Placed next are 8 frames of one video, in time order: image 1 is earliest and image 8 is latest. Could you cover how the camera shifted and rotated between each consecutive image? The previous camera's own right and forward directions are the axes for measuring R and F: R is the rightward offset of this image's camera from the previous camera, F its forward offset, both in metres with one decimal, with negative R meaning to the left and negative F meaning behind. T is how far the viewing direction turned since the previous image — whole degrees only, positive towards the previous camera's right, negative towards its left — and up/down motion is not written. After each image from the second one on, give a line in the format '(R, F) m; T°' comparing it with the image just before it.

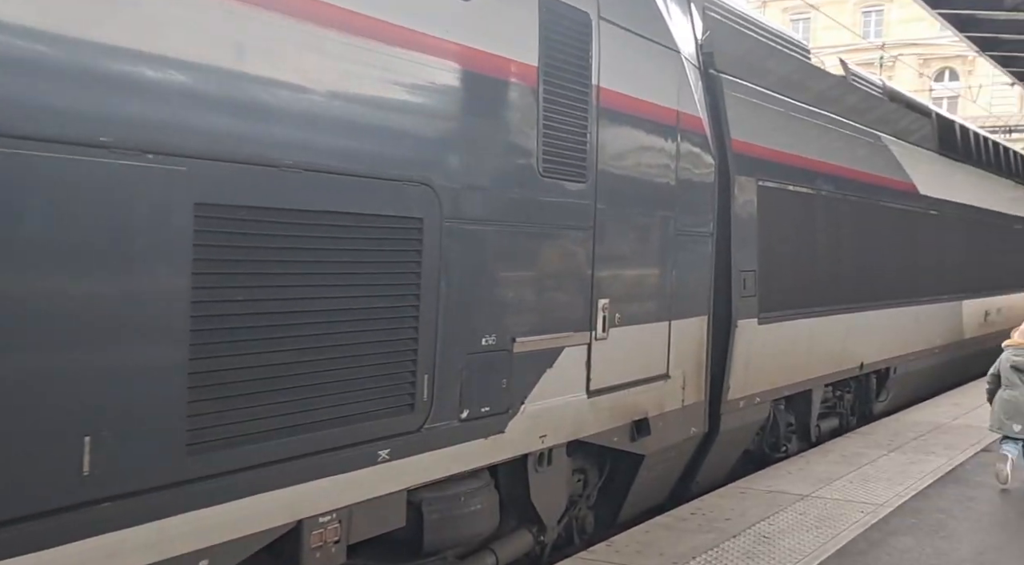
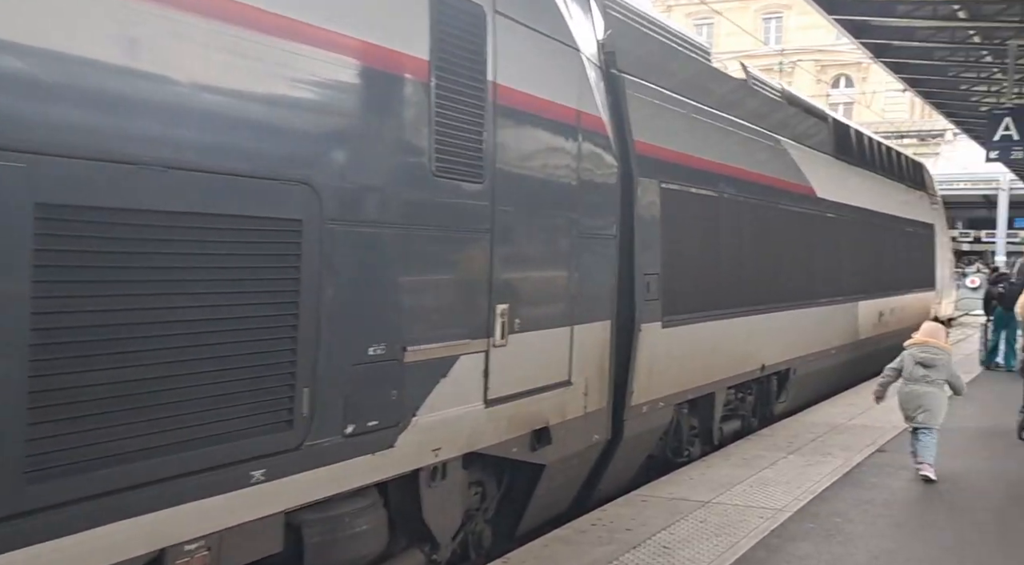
(+0.1, +0.2) m; +5°
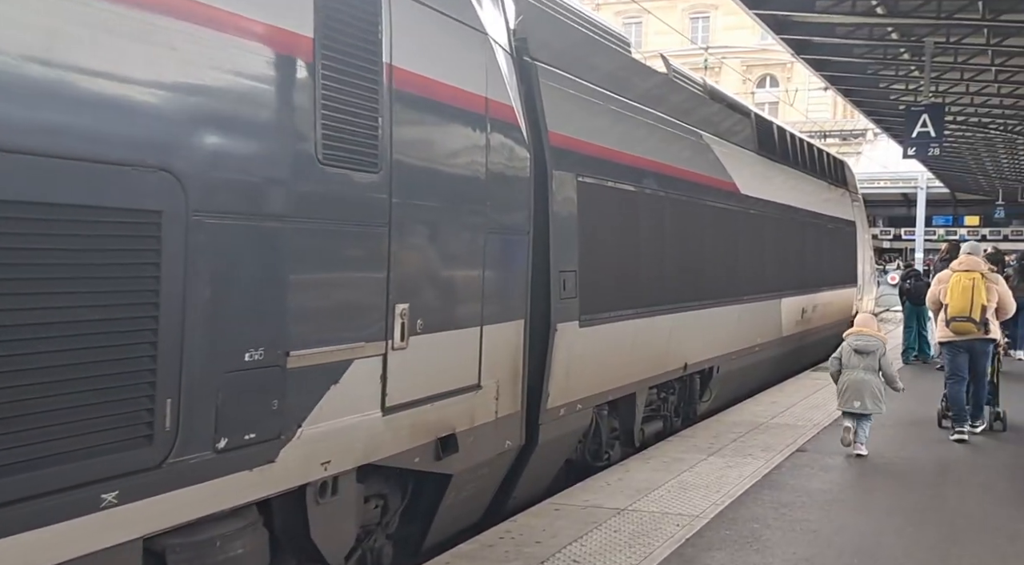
(+0.2, +0.3) m; +4°
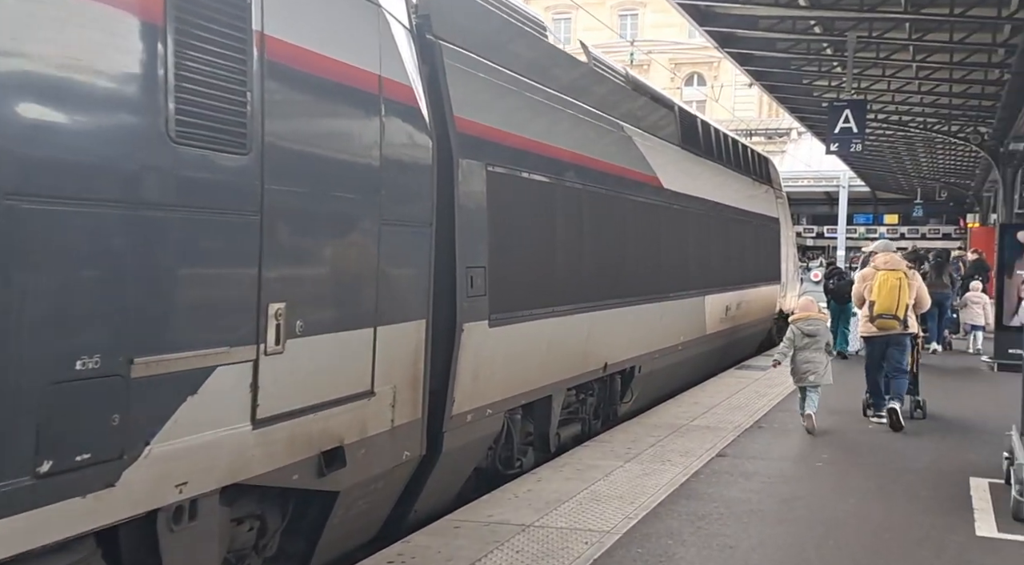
(+0.2, +0.4) m; +4°
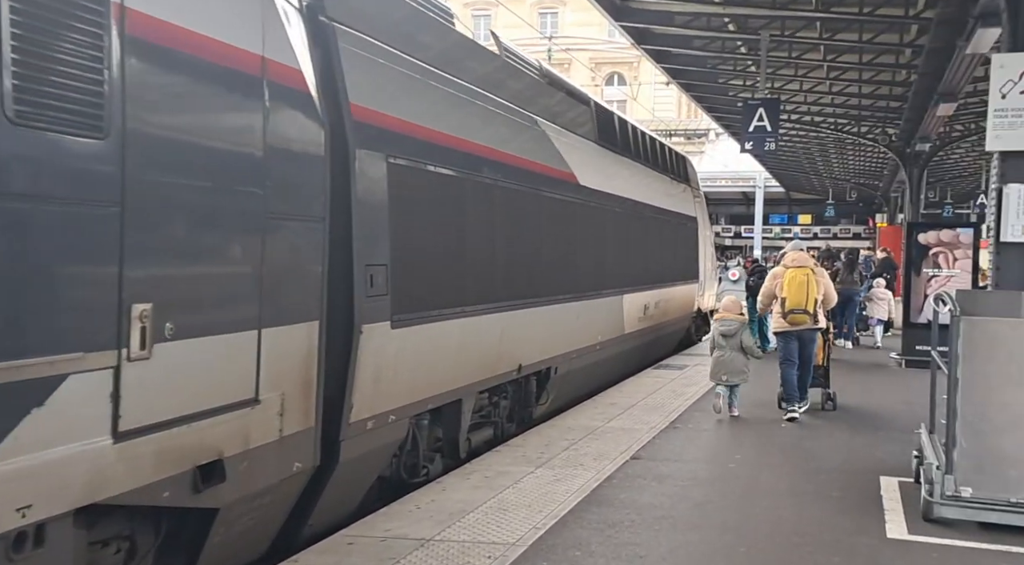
(+0.1, +0.3) m; +4°
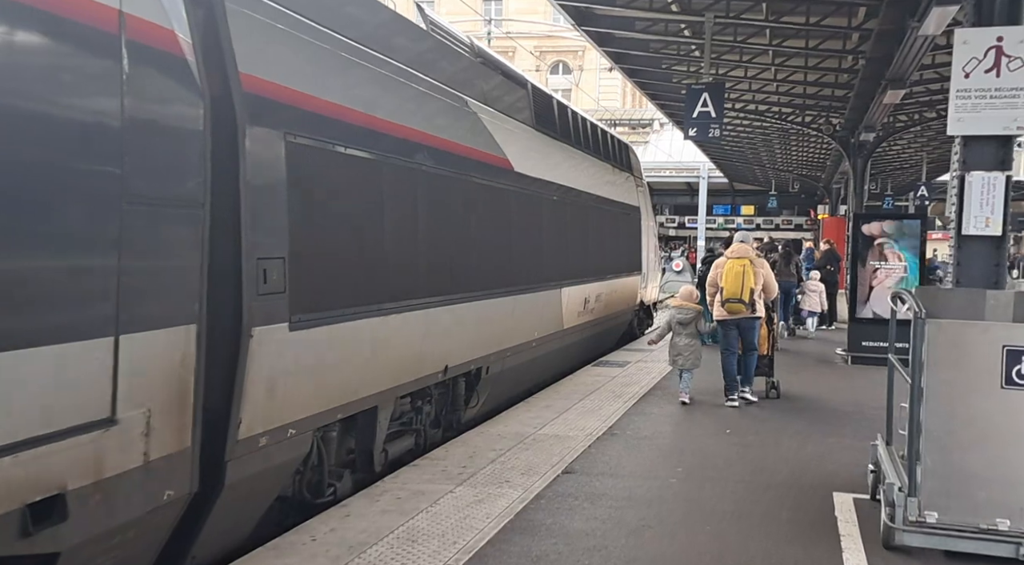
(+0.2, +0.7) m; +3°
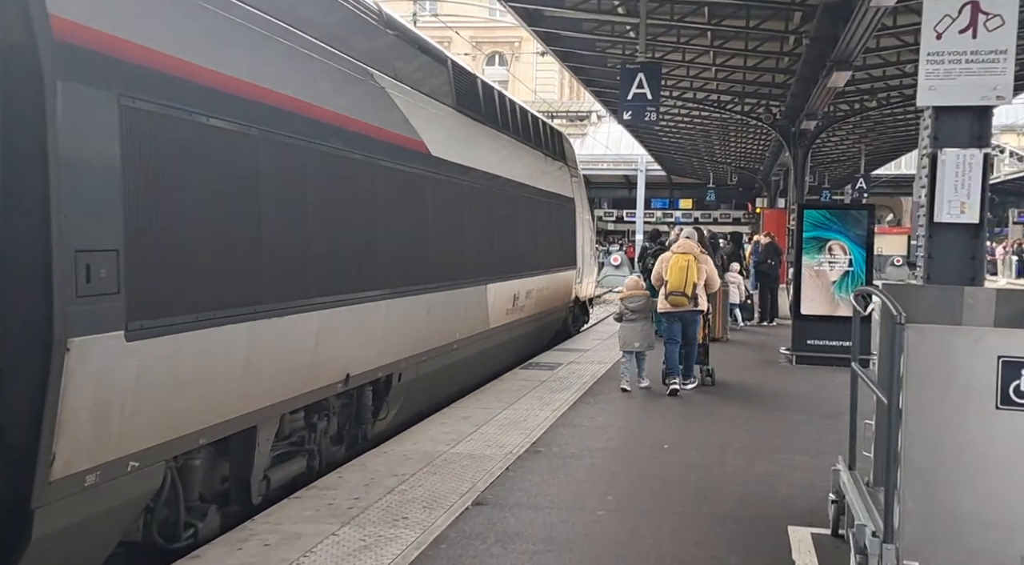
(+0.2, +0.9) m; +3°
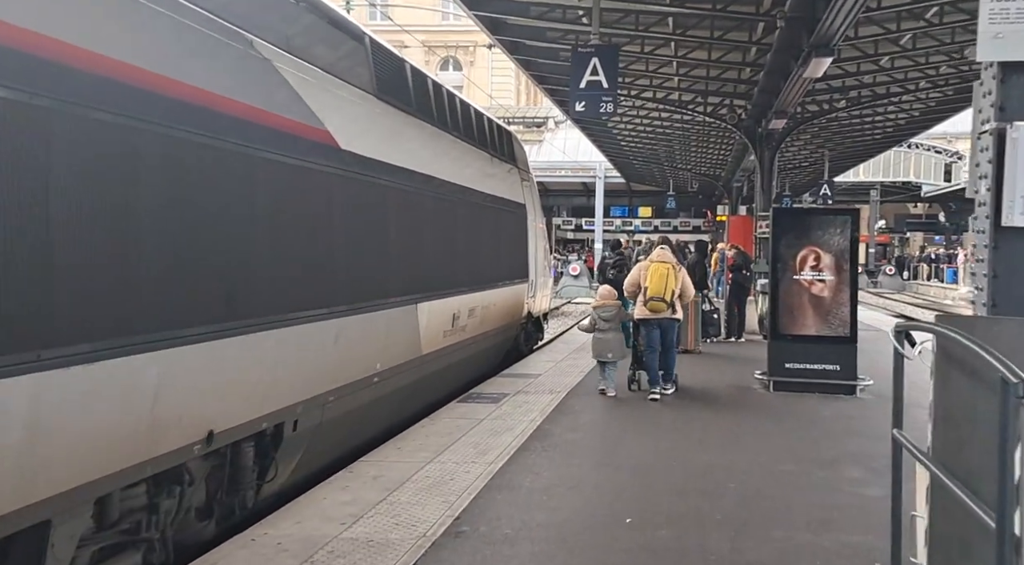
(+0.2, +1.6) m; +2°
